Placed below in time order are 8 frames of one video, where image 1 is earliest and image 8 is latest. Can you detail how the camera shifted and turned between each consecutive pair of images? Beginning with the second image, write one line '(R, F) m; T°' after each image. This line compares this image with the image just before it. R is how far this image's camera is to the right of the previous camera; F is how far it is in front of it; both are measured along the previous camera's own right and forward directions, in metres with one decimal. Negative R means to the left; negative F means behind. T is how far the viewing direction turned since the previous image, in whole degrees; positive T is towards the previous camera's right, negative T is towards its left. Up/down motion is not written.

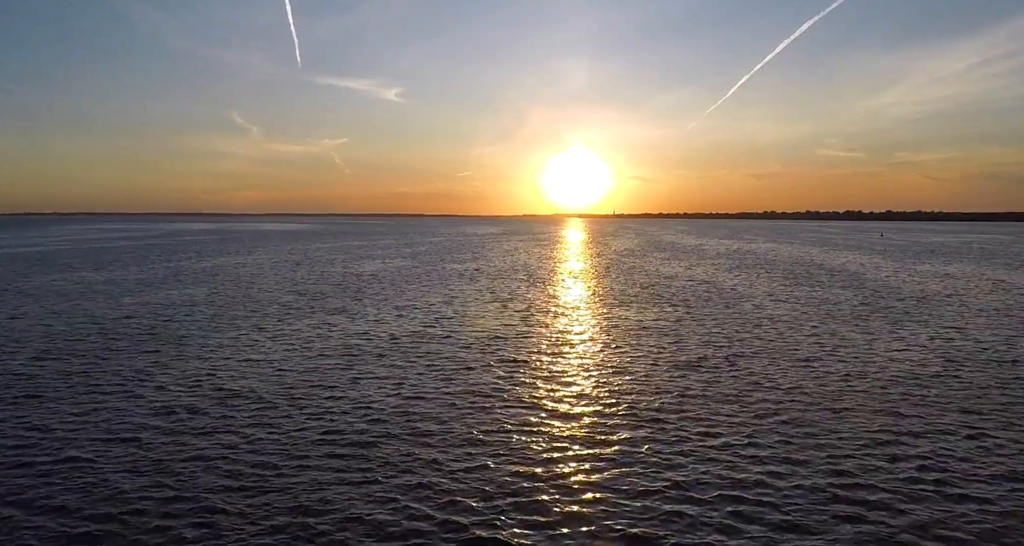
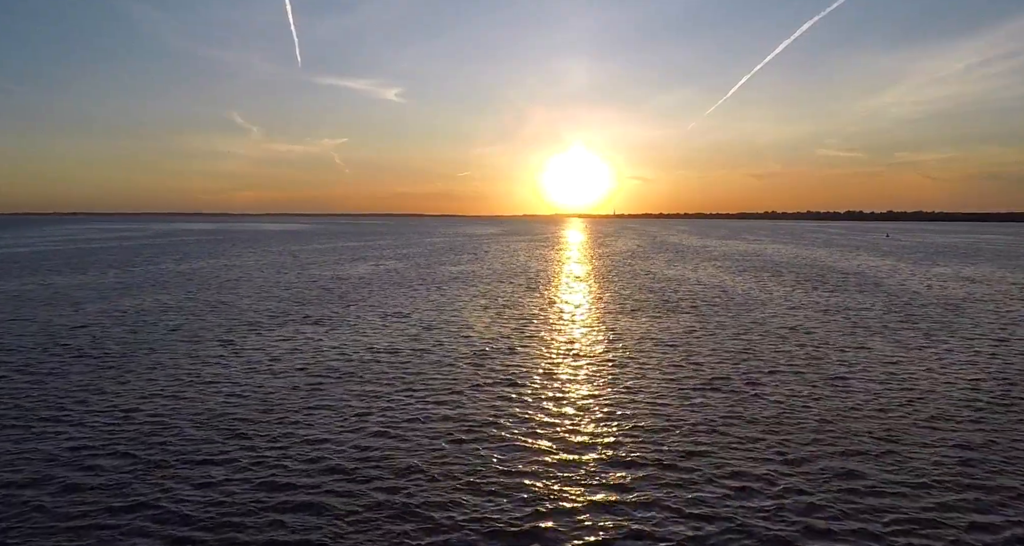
(+0.2, +2.5) m; 0°
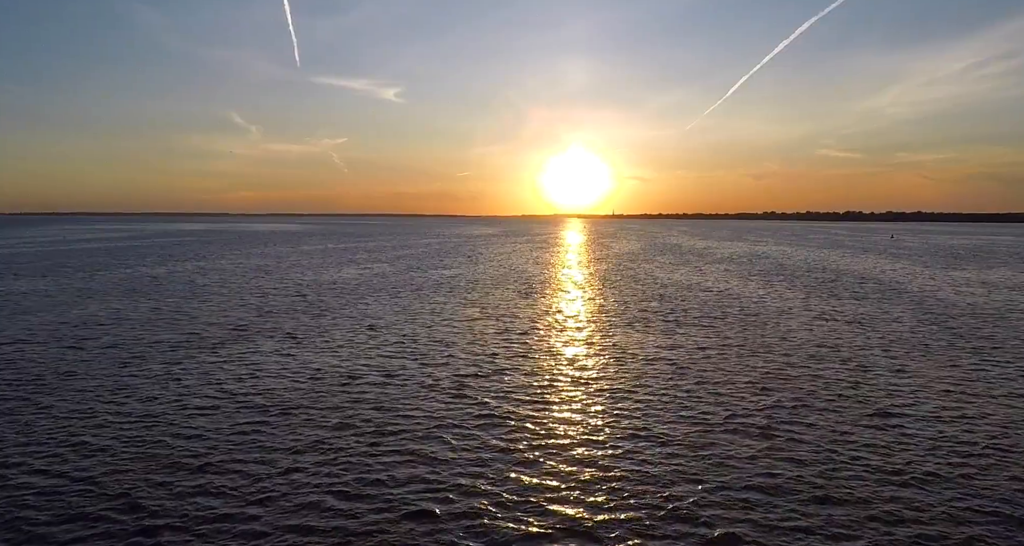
(+0.3, +3.2) m; 0°
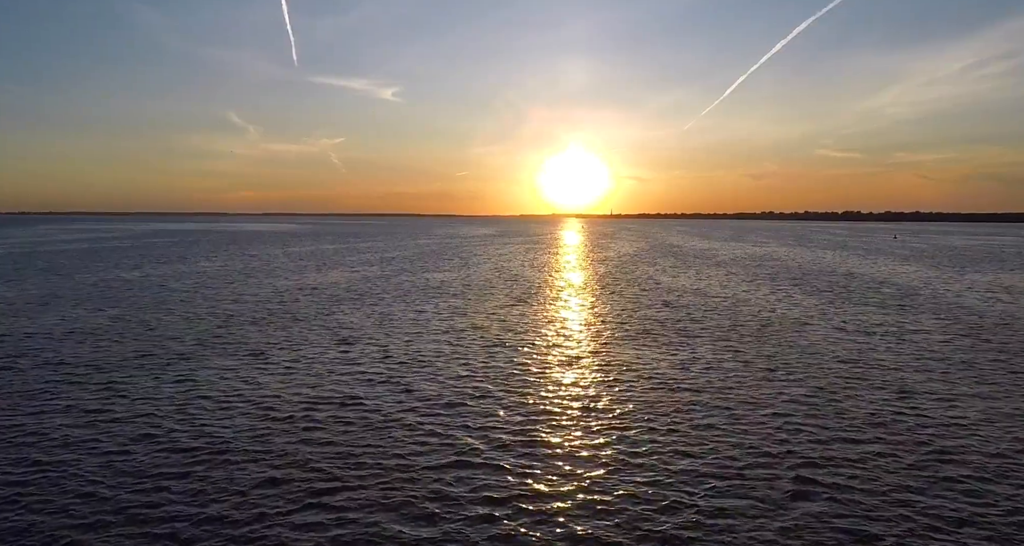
(+0.3, +2.6) m; 0°
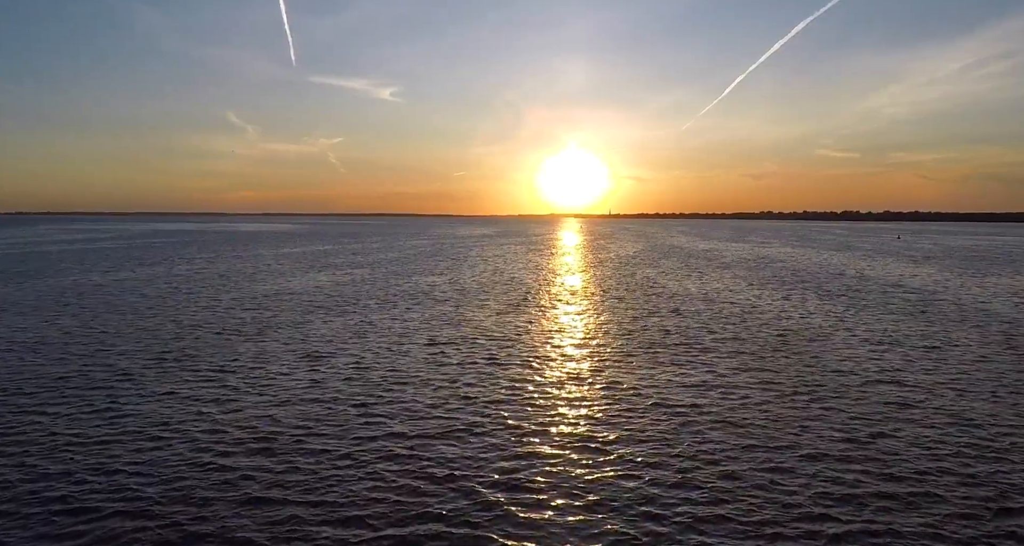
(+0.2, +2.4) m; 0°
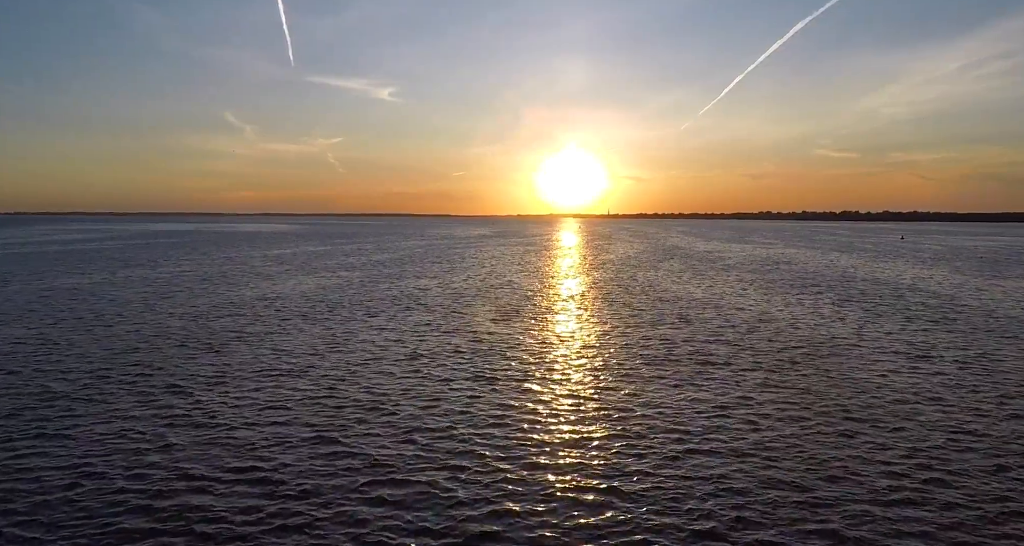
(+0.2, +2.1) m; 0°
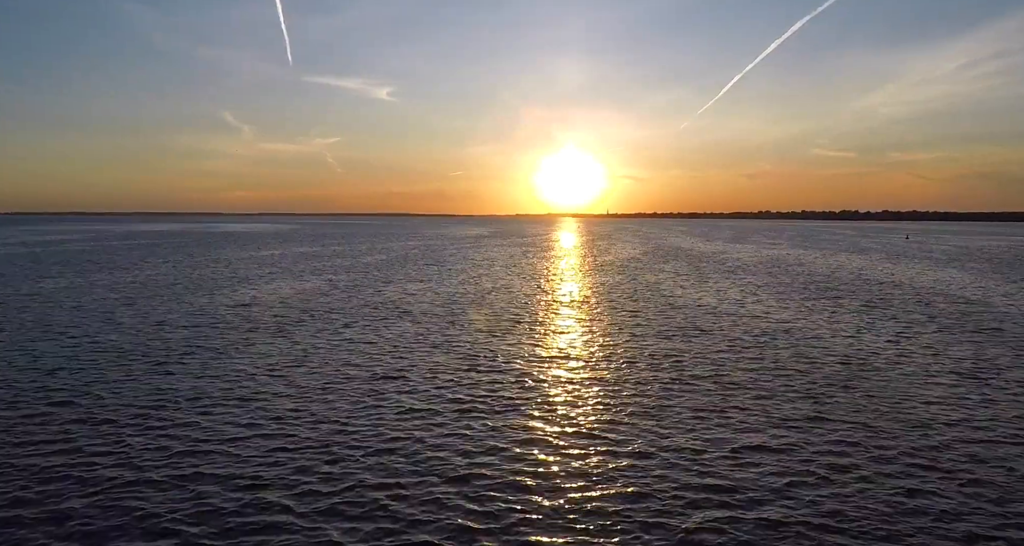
(+0.1, +2.8) m; 0°
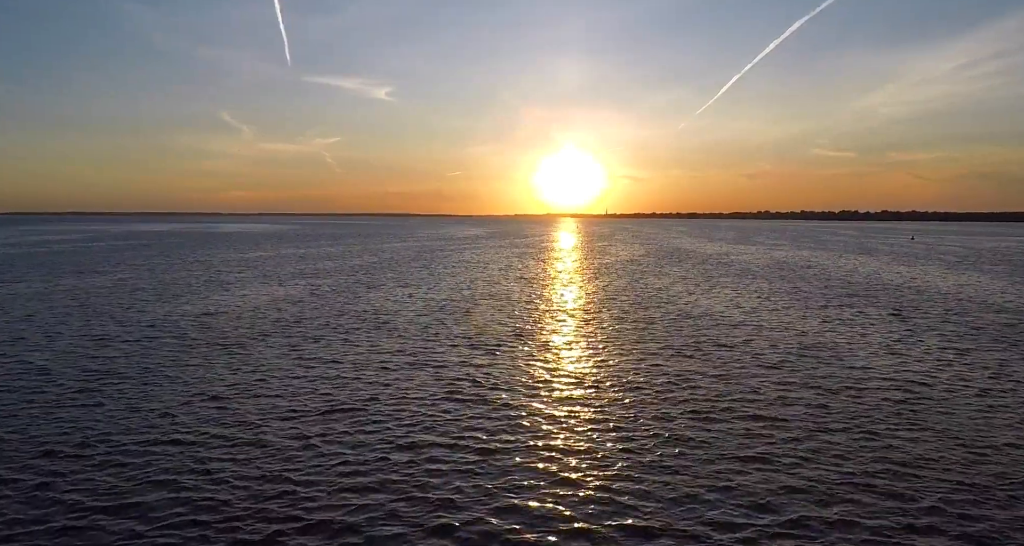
(+0.2, +2.8) m; 0°
